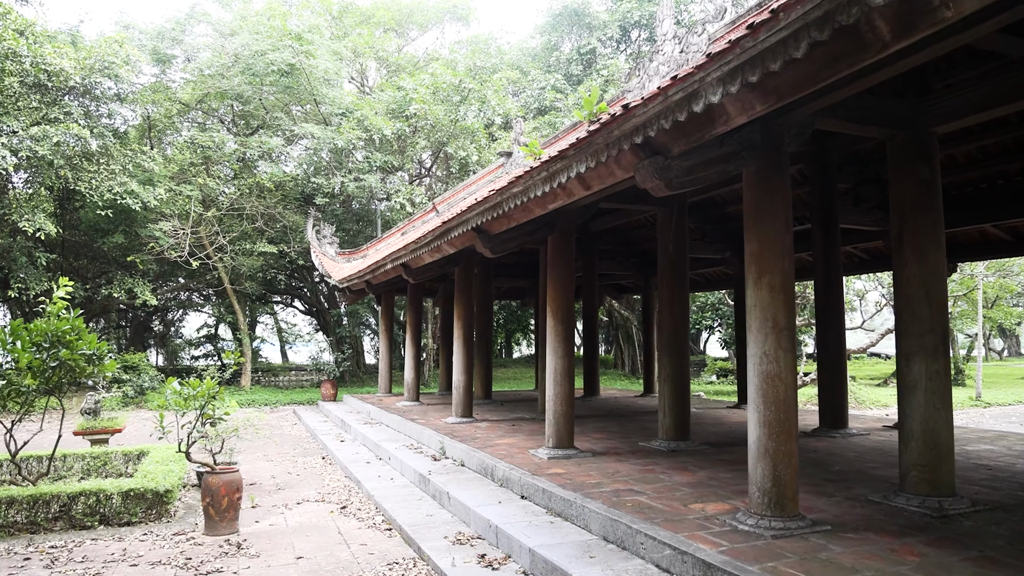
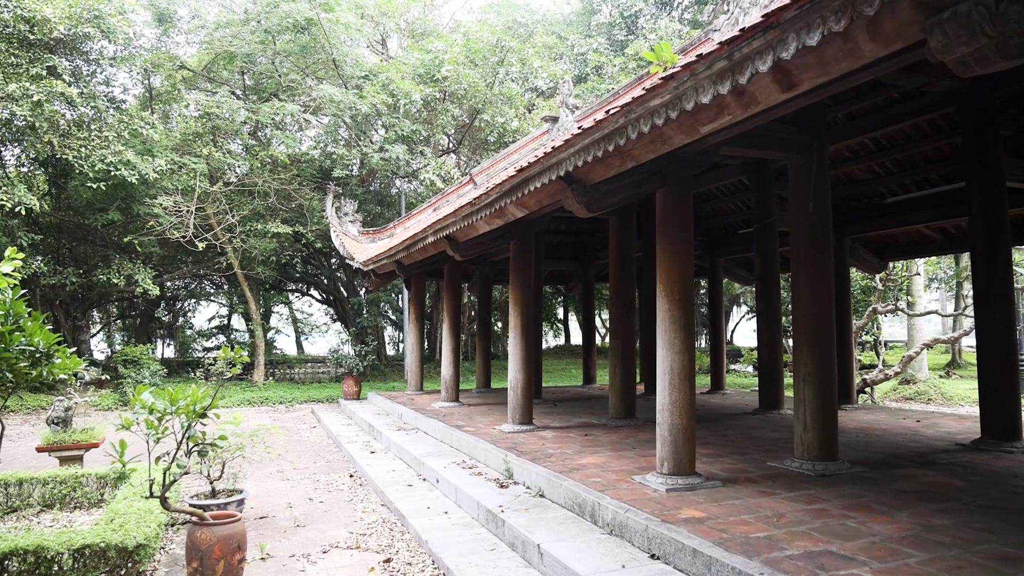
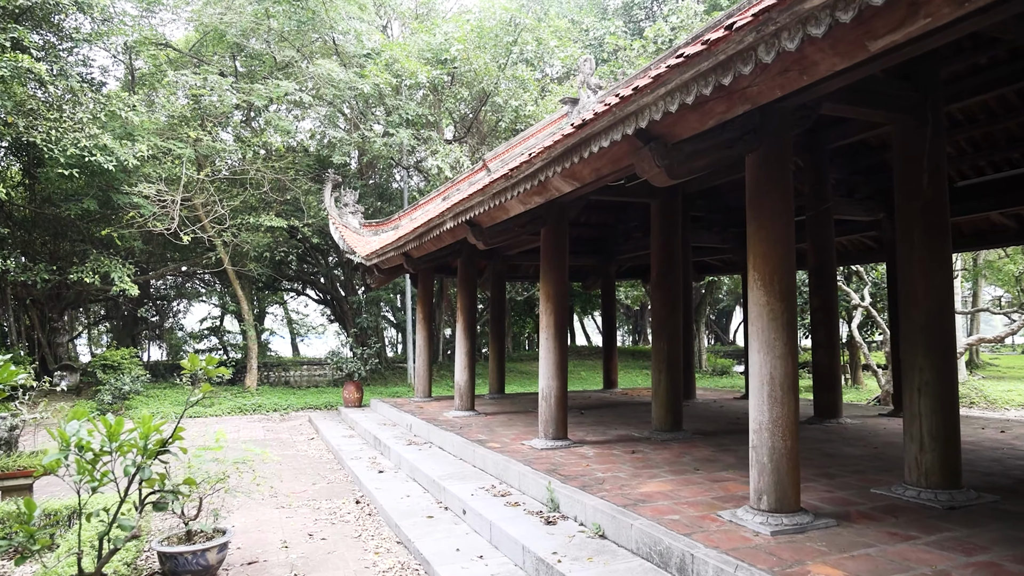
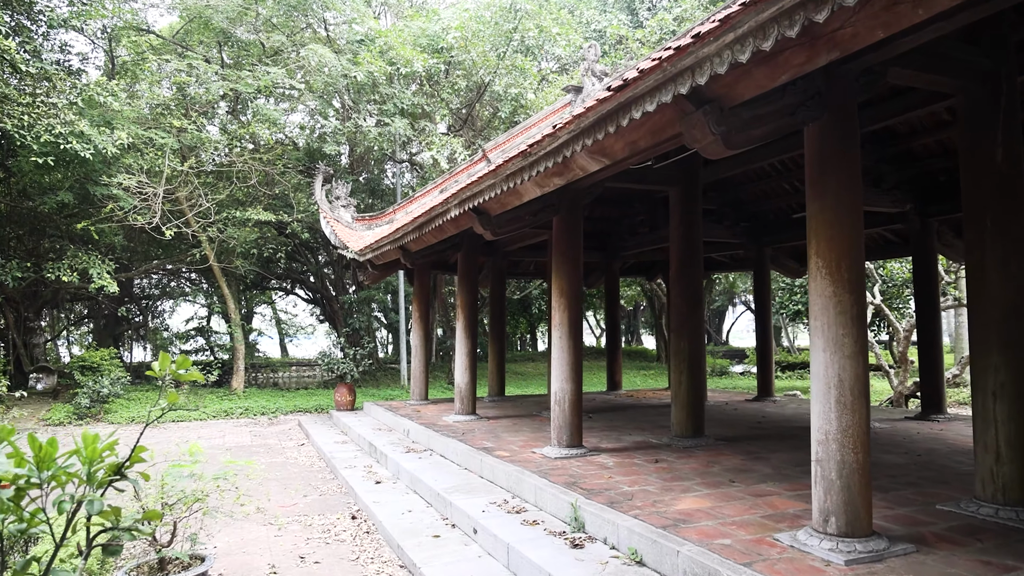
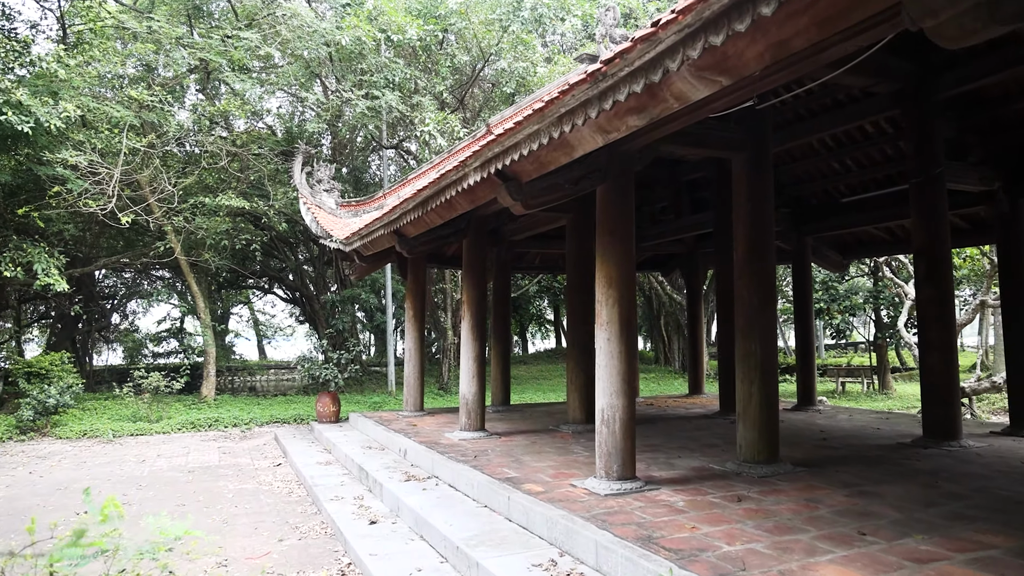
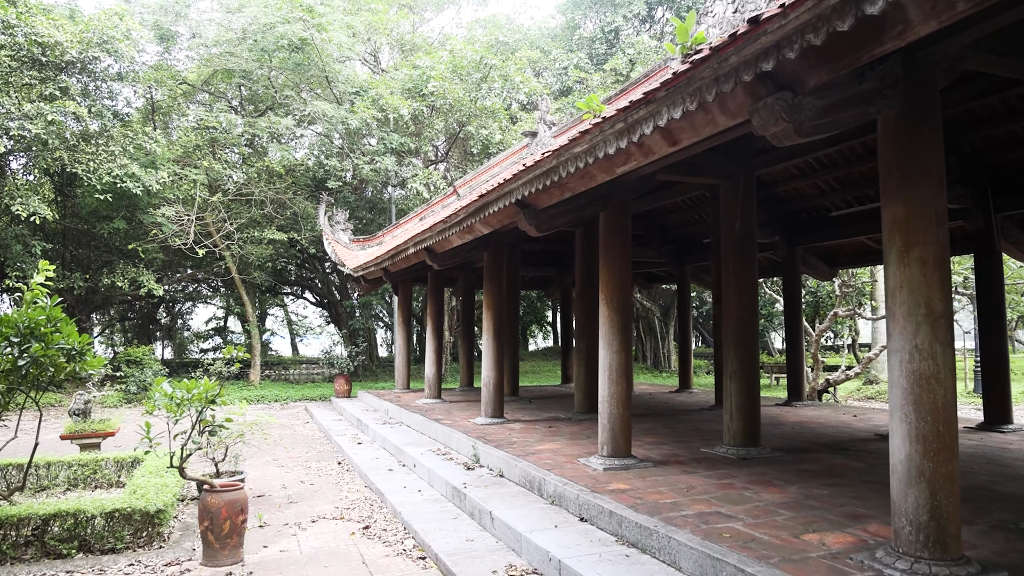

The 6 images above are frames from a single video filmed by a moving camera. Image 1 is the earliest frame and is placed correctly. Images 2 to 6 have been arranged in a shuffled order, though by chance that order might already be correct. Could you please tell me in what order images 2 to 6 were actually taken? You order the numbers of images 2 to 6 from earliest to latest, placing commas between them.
6, 2, 3, 4, 5
